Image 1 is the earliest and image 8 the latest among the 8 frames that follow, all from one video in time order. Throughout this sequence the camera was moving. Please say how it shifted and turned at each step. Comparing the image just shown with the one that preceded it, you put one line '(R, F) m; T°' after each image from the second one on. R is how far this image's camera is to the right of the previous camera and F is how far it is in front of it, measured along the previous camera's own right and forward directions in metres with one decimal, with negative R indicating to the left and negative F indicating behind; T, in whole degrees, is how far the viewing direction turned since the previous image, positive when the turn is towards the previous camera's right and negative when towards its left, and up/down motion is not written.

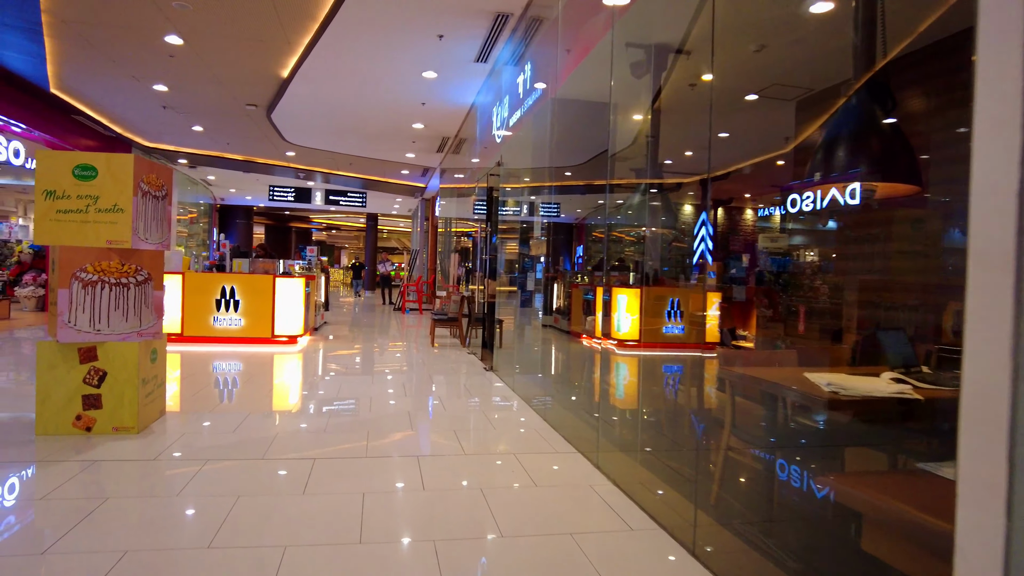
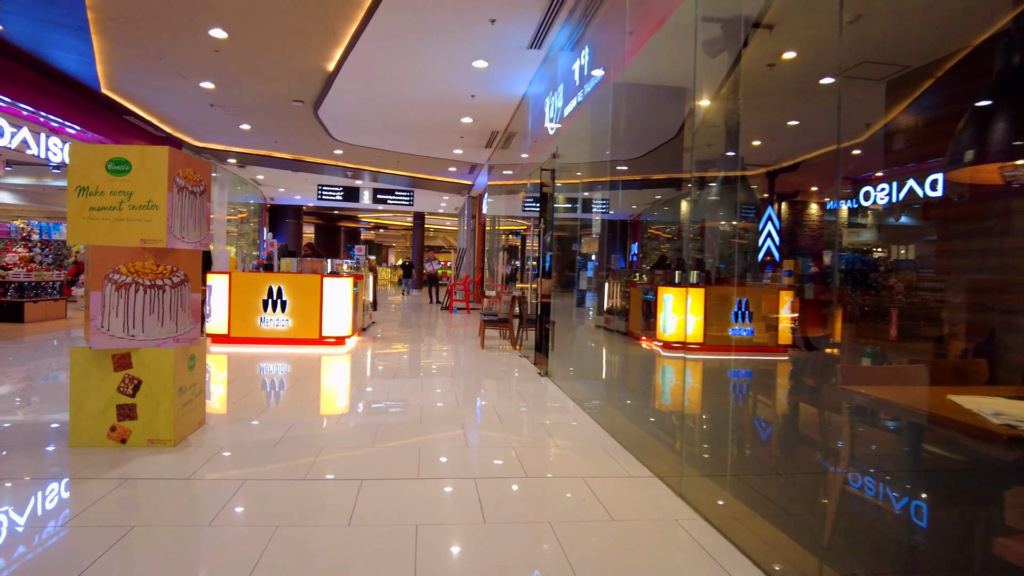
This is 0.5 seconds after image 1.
(-0.1, +0.3) m; -4°
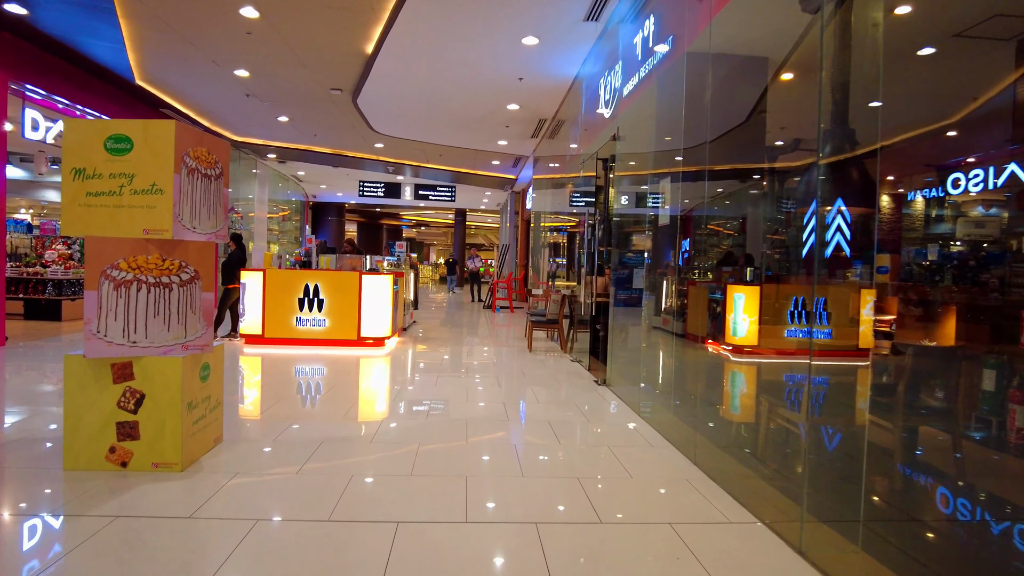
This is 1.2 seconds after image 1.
(-0.1, +0.5) m; -3°
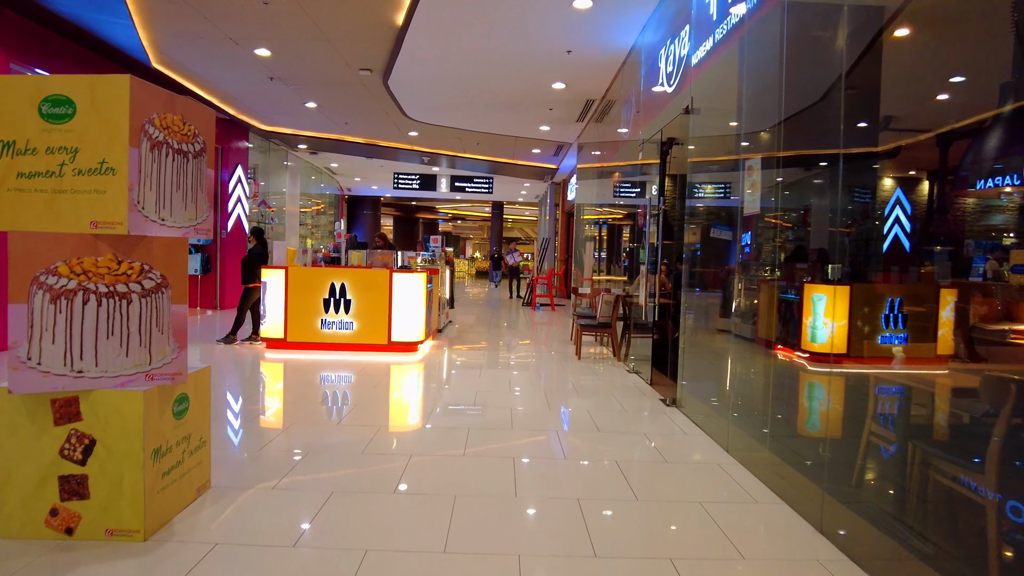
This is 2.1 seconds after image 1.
(-0.1, +0.6) m; -3°
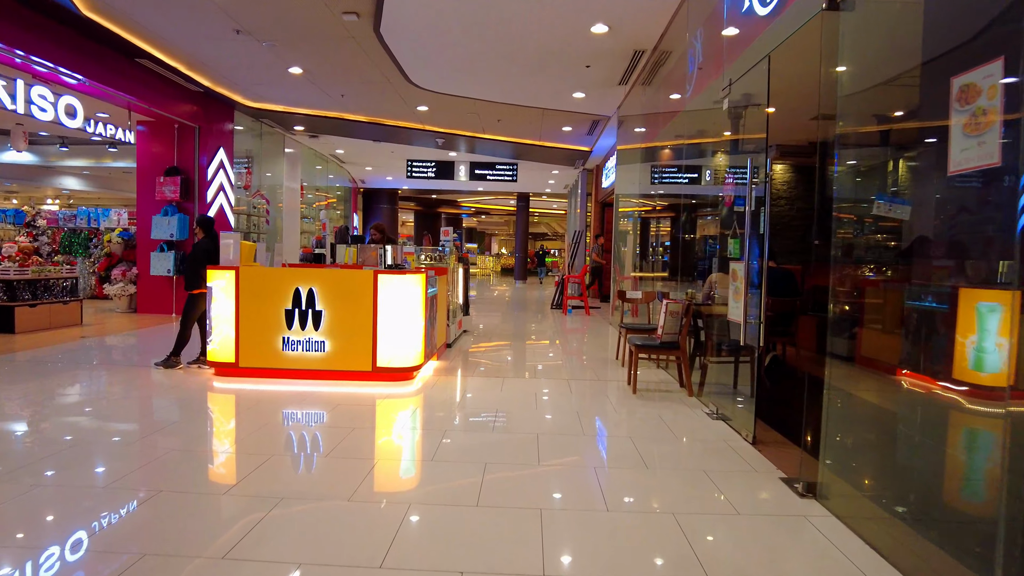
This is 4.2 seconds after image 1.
(0.0, +1.4) m; -2°
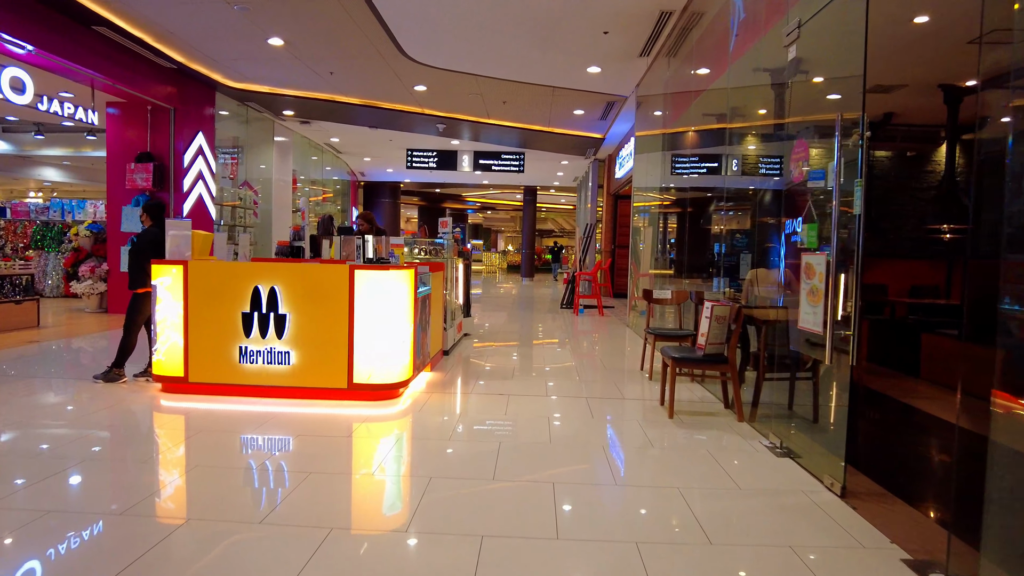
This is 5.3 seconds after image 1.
(0.0, +0.7) m; -1°
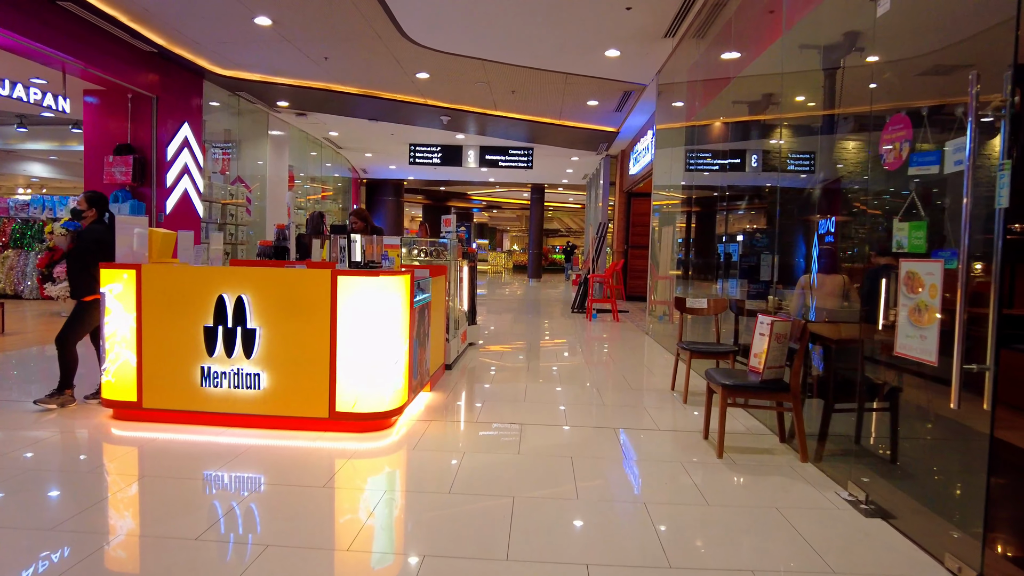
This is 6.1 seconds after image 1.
(0.0, +0.5) m; 0°
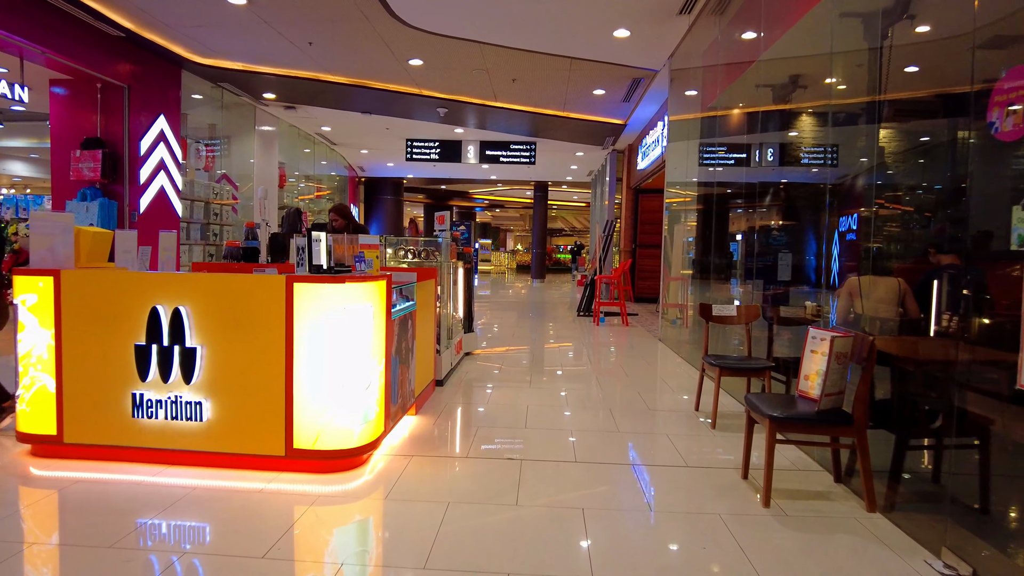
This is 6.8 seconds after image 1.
(0.0, +0.5) m; 0°
